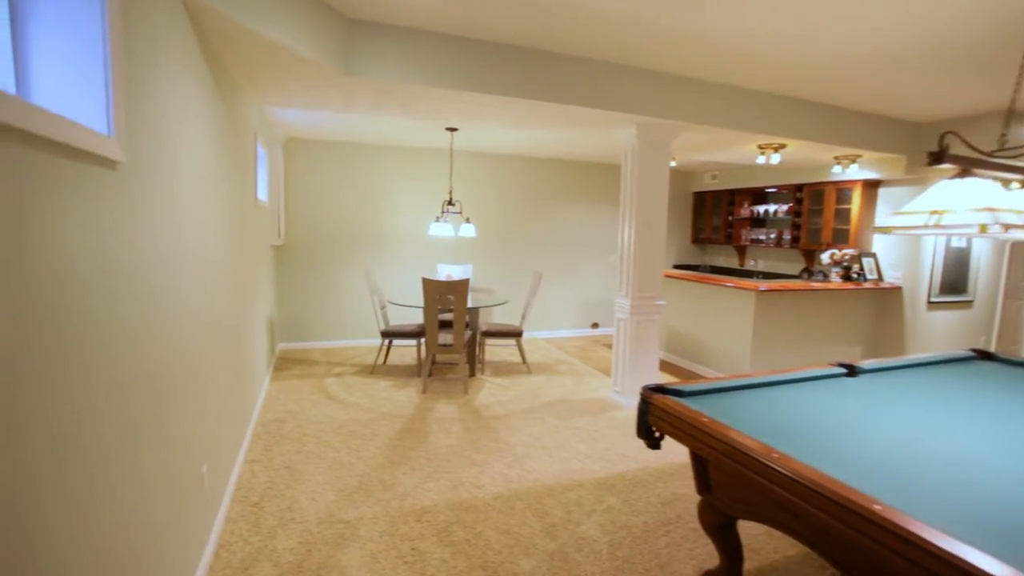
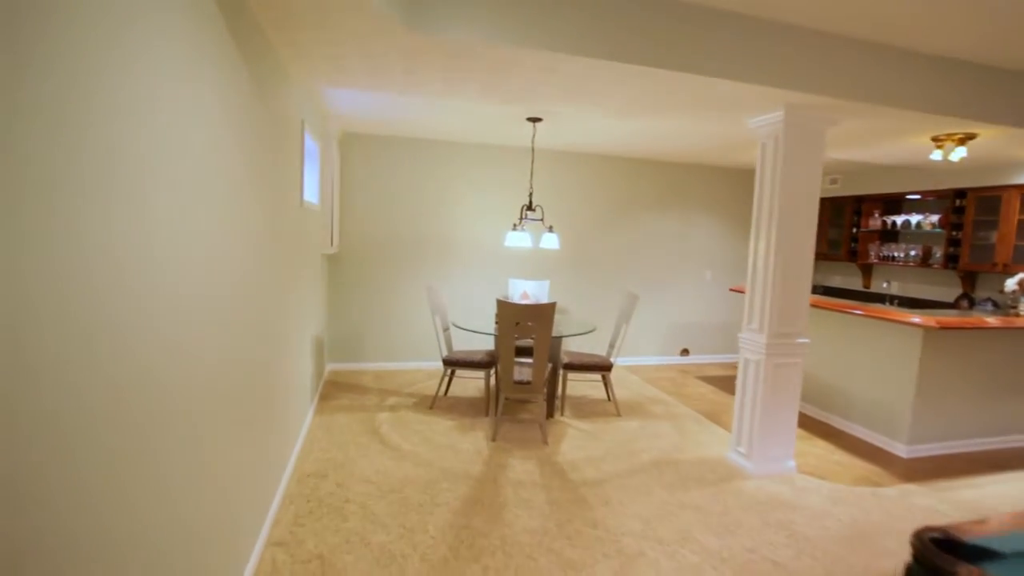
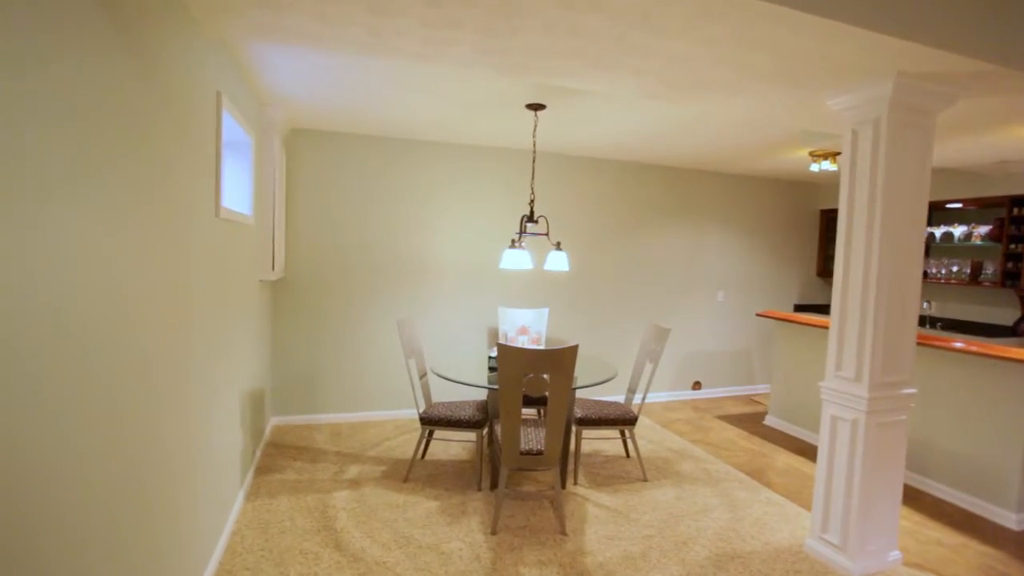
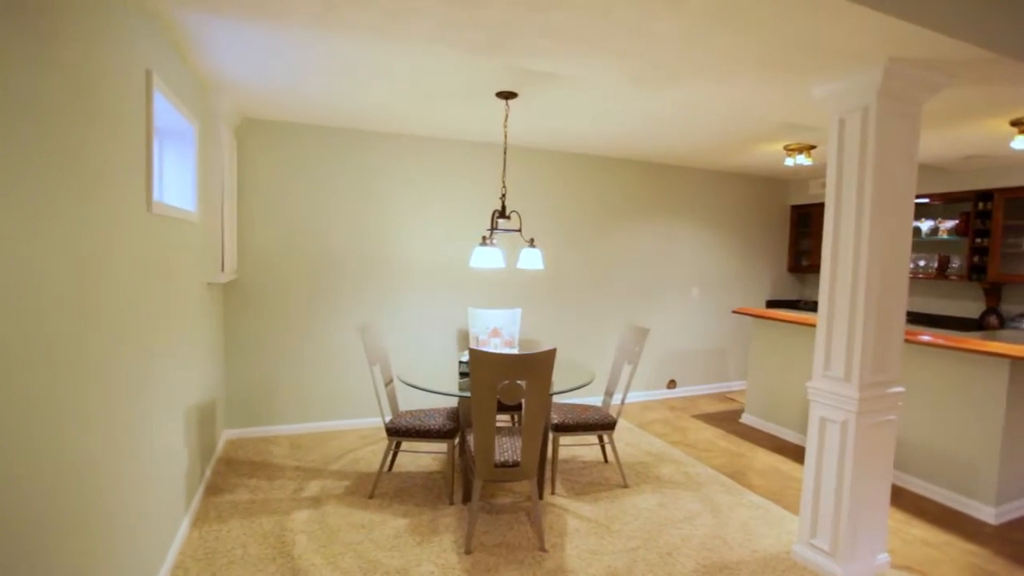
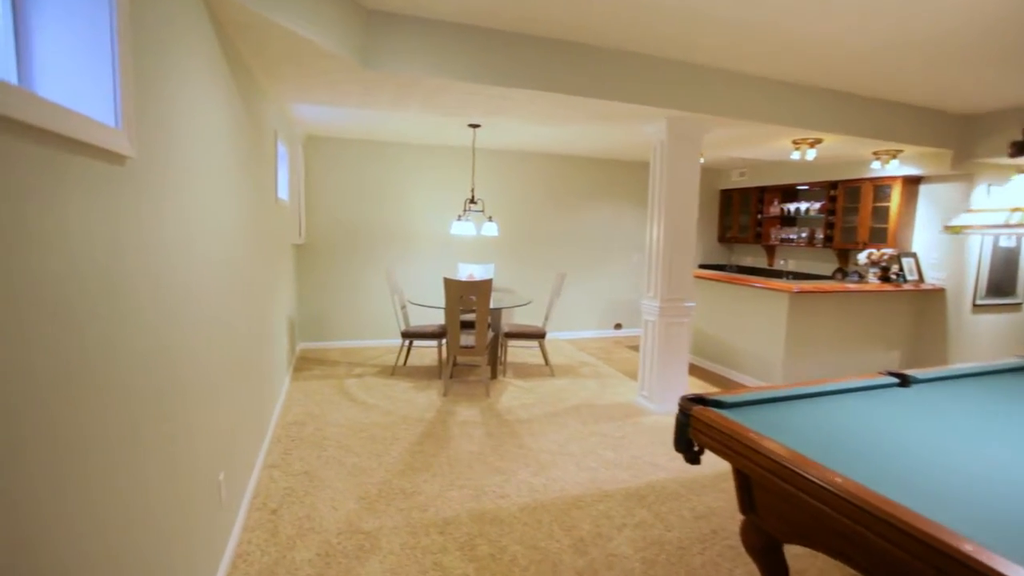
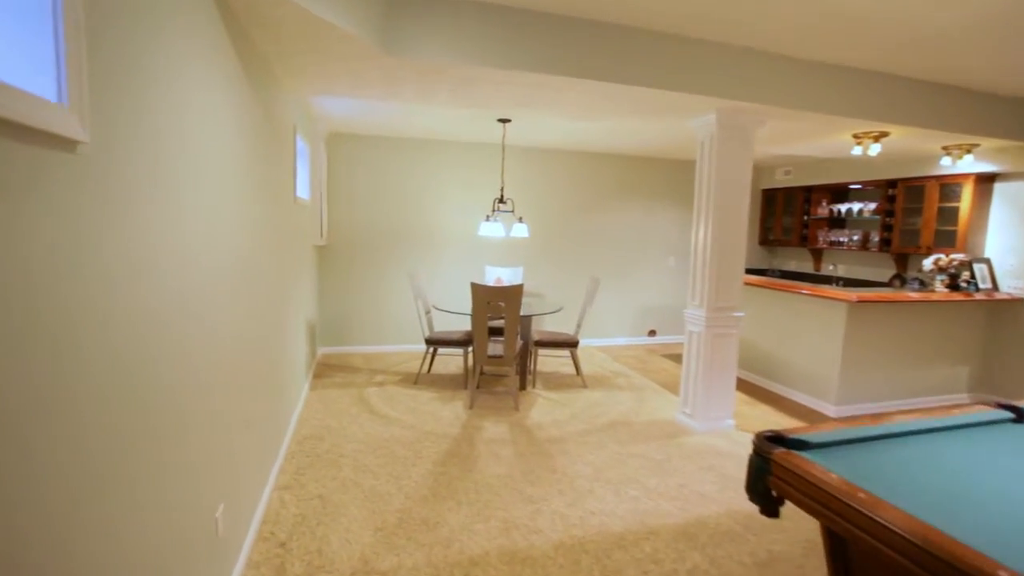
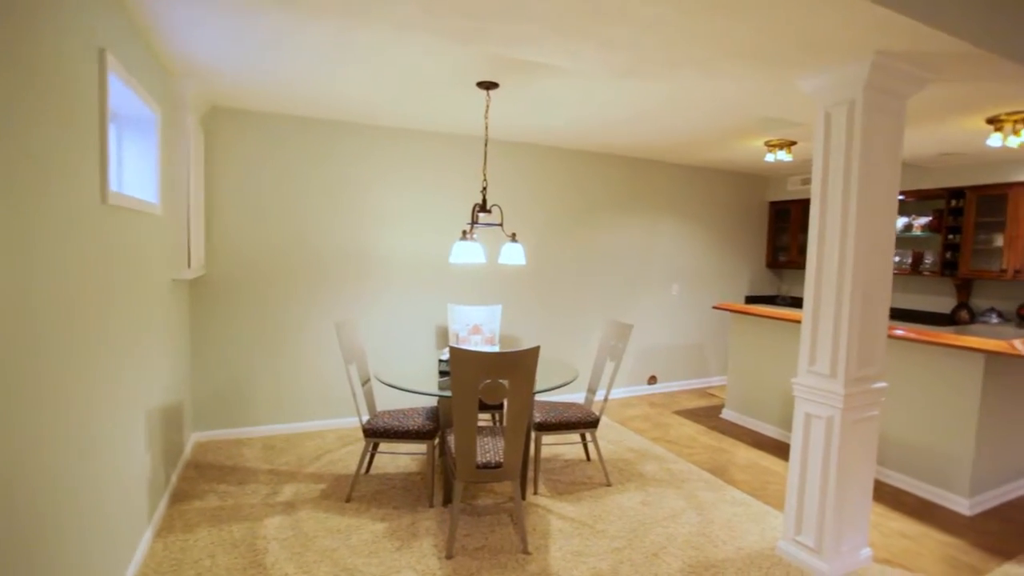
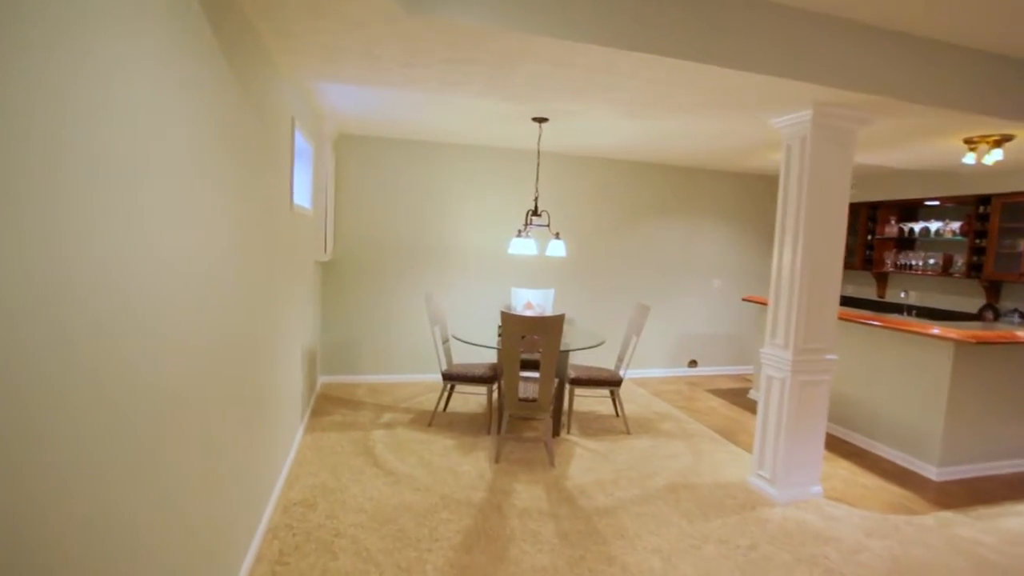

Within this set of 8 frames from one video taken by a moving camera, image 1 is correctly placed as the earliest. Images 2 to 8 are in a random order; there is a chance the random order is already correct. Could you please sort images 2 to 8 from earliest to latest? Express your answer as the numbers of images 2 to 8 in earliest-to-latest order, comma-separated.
5, 6, 2, 8, 3, 4, 7
